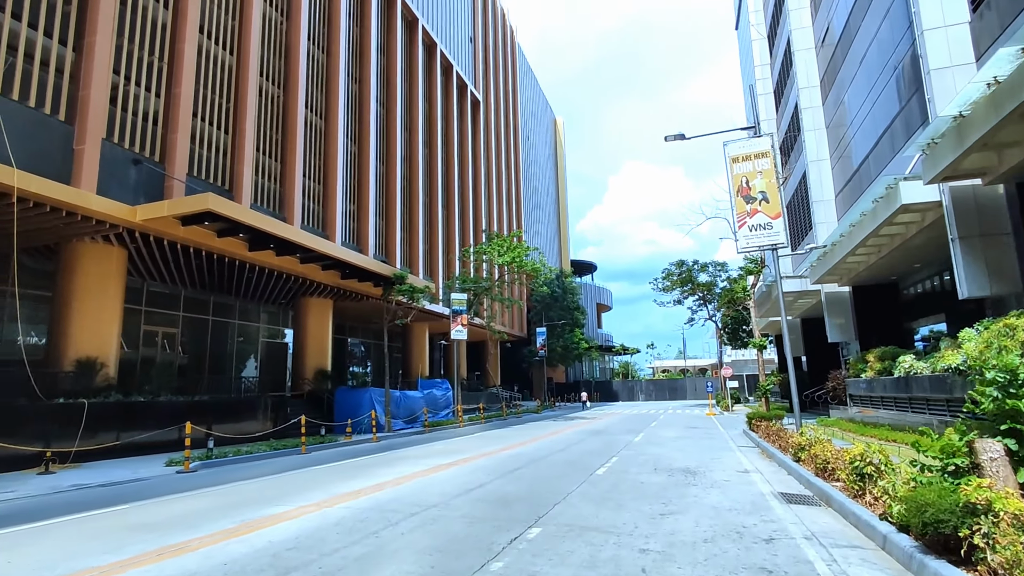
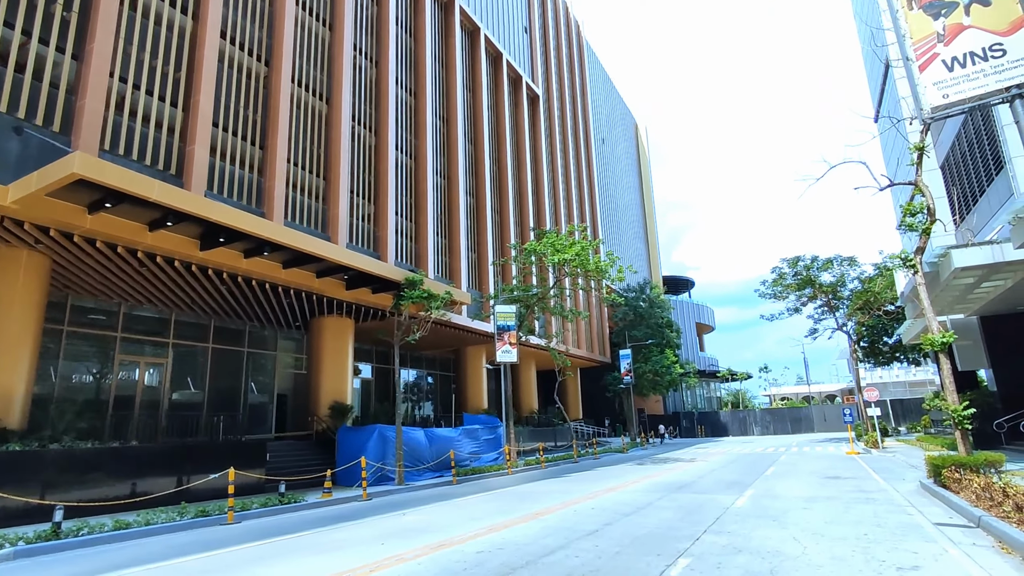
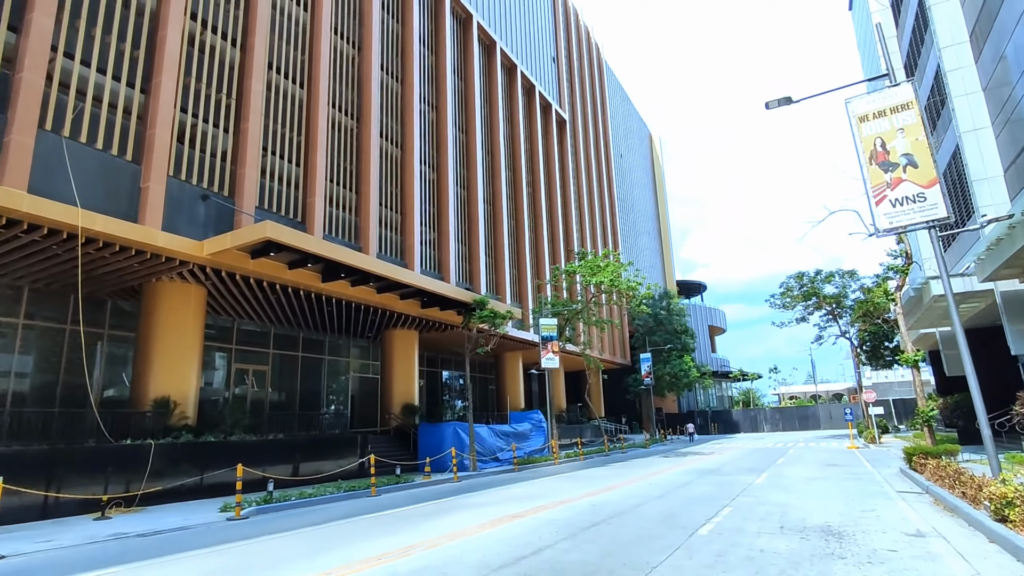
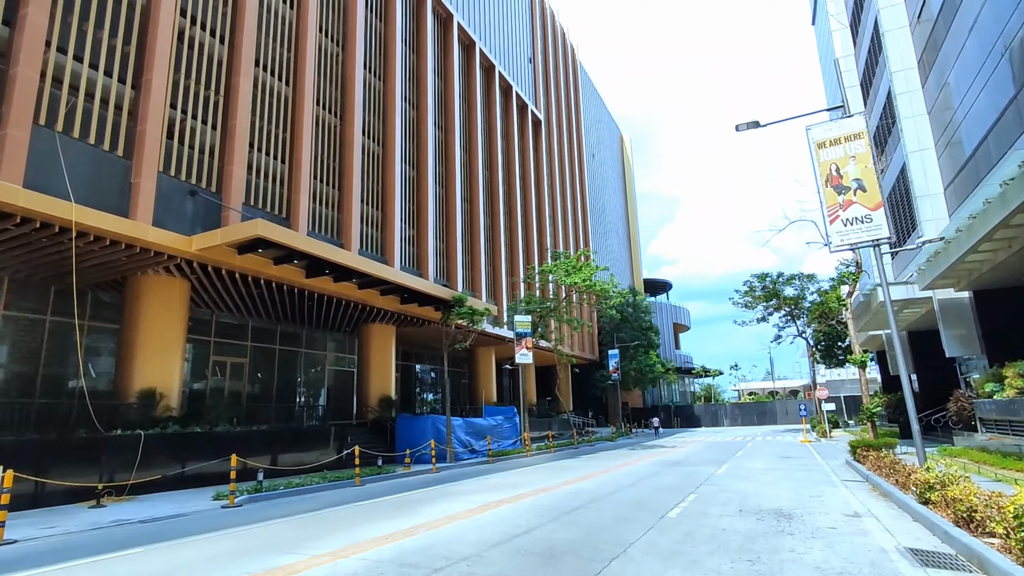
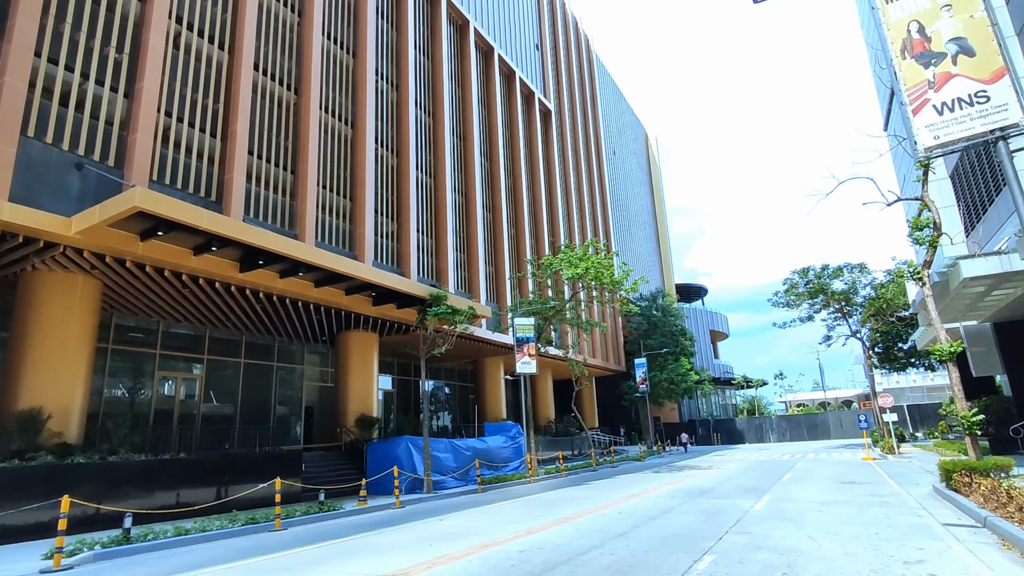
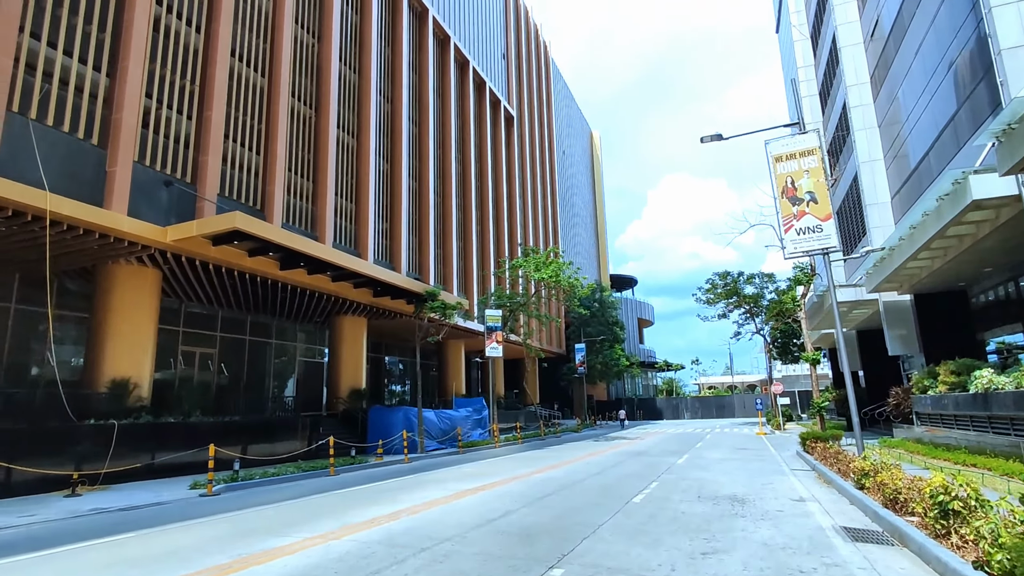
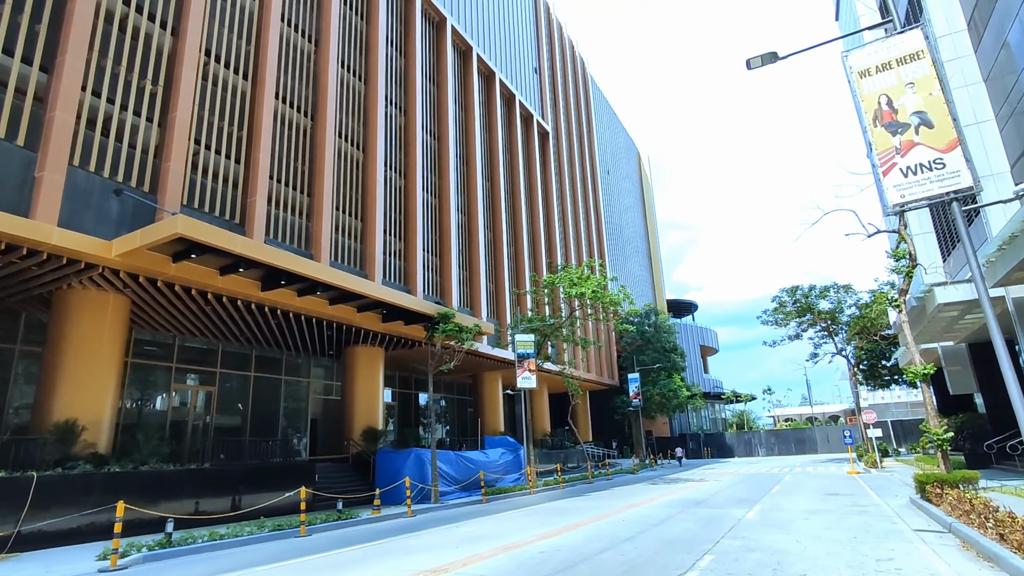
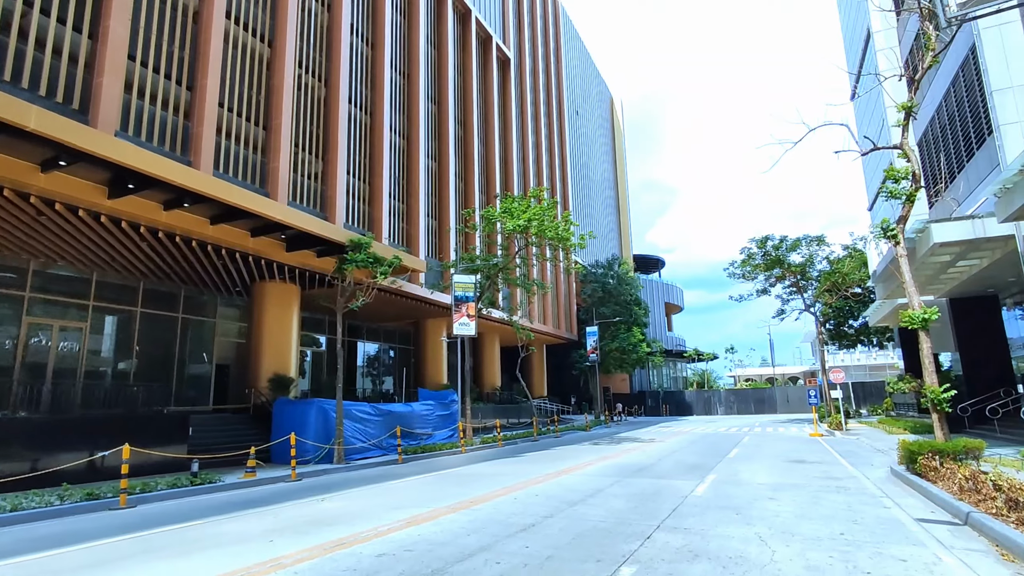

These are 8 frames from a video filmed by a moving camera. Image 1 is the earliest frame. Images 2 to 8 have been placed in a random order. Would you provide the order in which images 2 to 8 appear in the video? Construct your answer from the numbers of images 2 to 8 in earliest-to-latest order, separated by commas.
6, 4, 3, 7, 5, 2, 8
